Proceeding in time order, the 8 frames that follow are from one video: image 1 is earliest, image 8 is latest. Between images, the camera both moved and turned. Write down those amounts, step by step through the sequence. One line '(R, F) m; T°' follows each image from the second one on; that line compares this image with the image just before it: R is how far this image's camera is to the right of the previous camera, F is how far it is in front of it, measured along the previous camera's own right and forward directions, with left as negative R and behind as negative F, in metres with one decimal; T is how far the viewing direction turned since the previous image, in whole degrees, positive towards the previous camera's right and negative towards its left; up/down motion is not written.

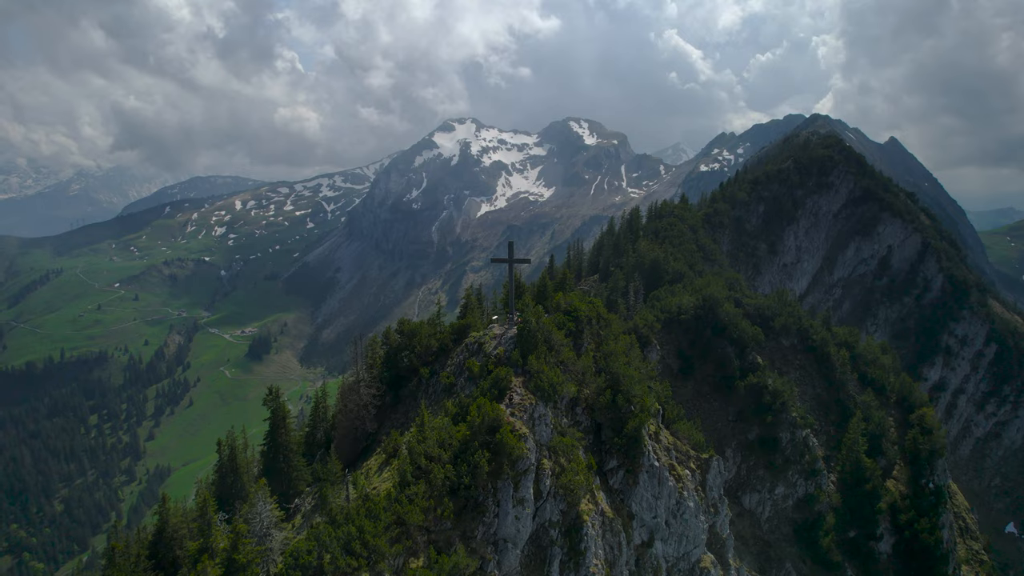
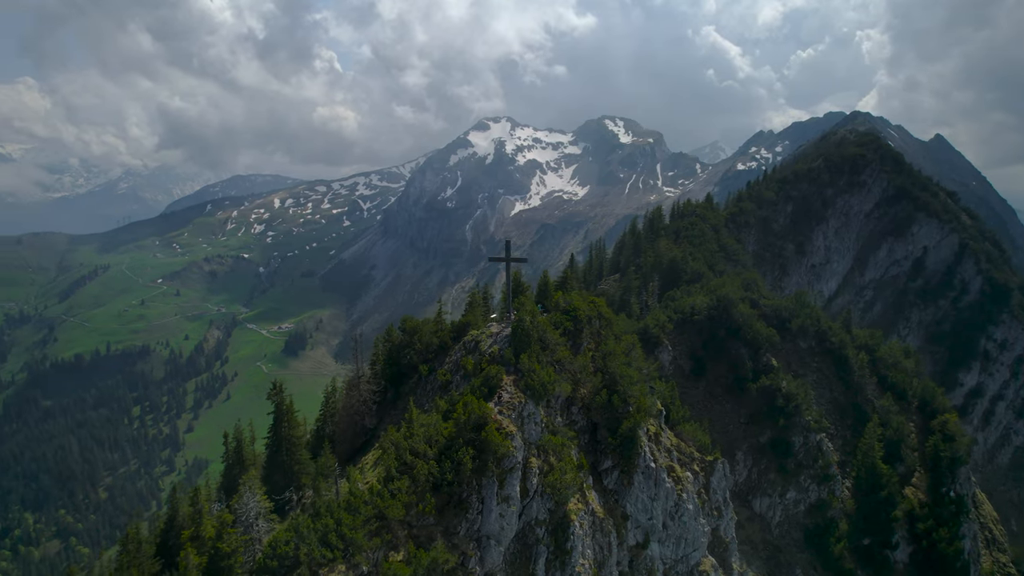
(+2.3, -0.1) m; -3°
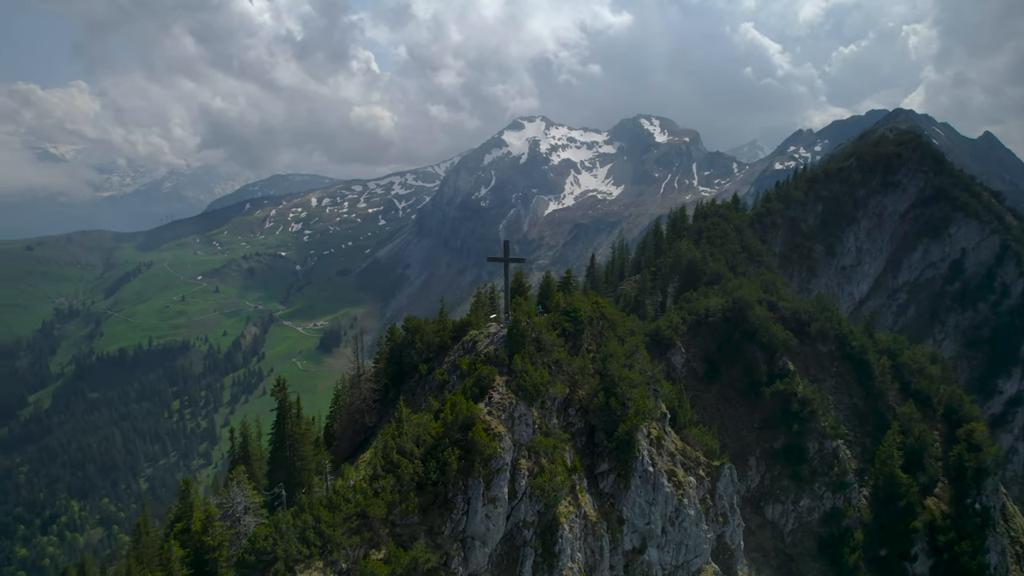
(+2.2, +0.2) m; -3°
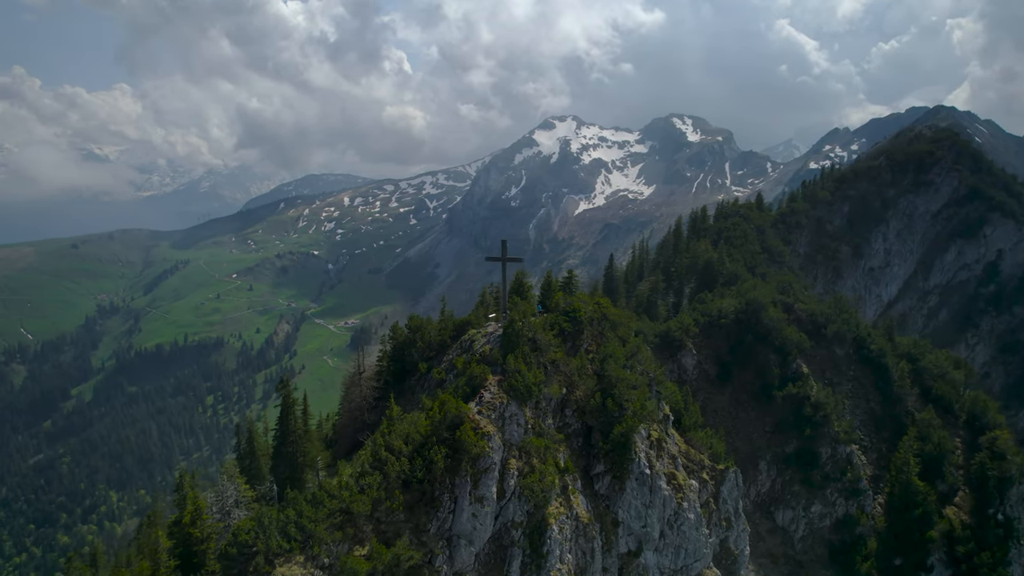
(+2.0, +0.1) m; -3°
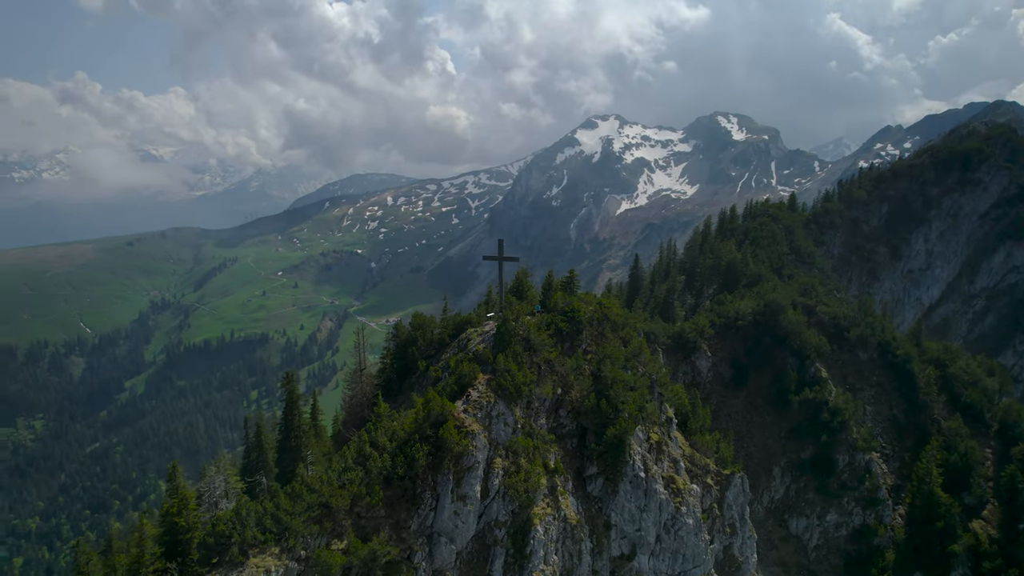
(+2.8, +0.2) m; -4°
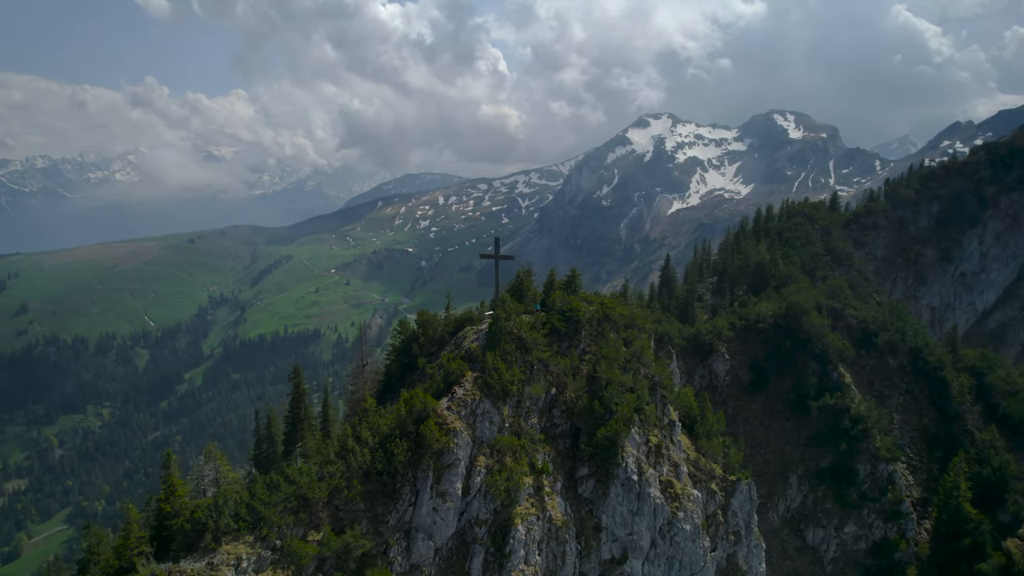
(+3.4, +0.2) m; -4°
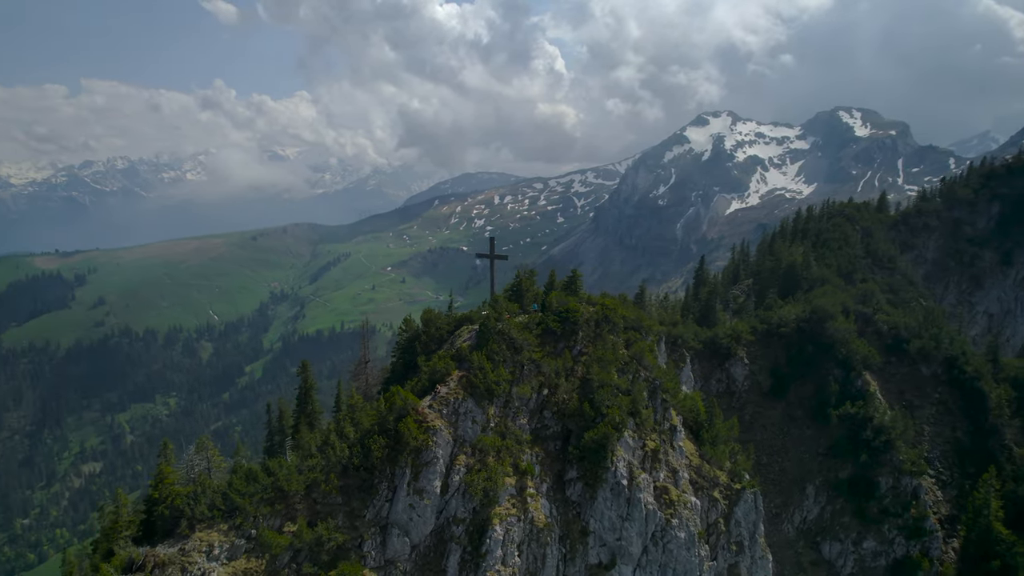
(+3.8, +0.2) m; -5°
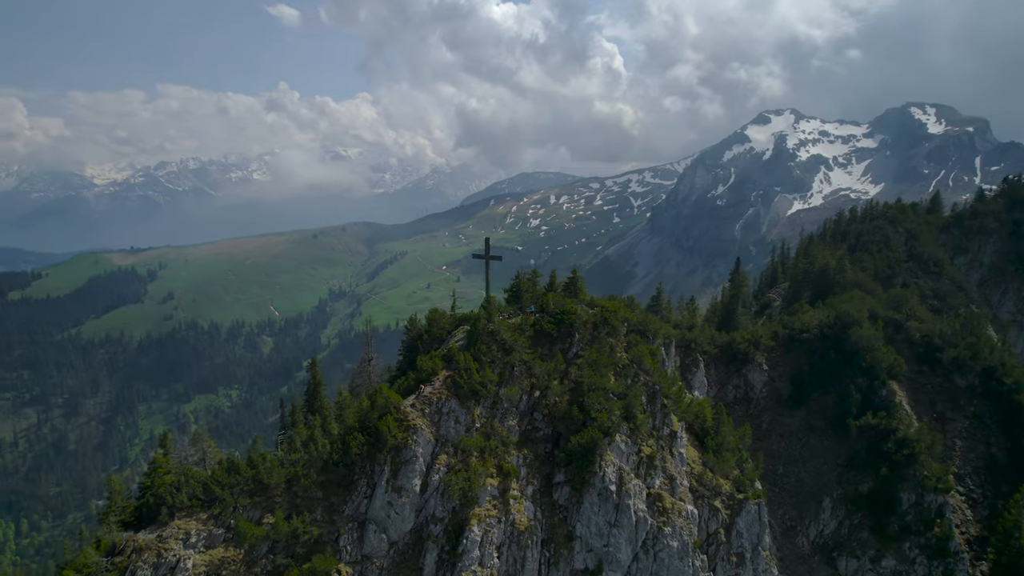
(+3.8, +0.3) m; -5°
